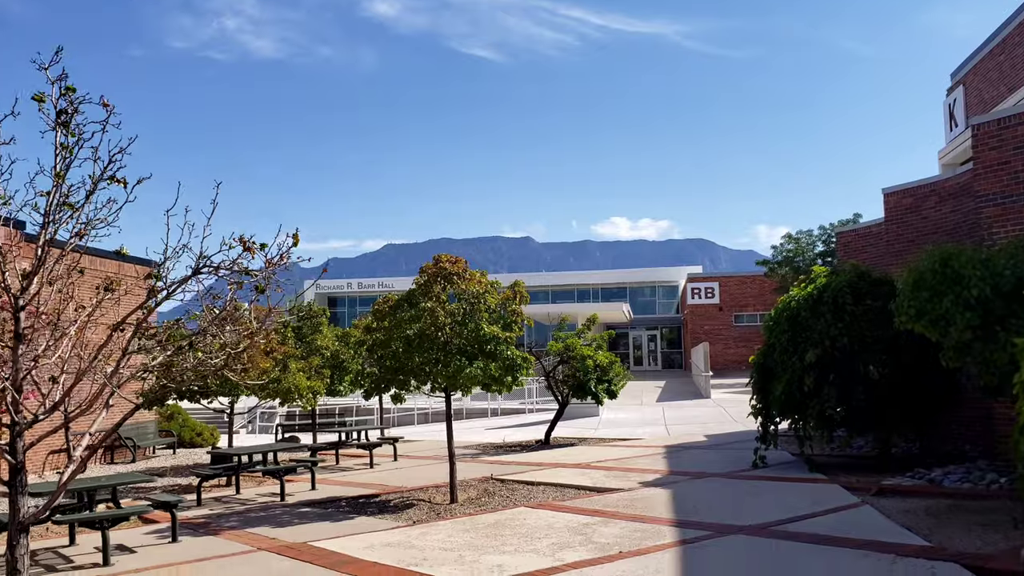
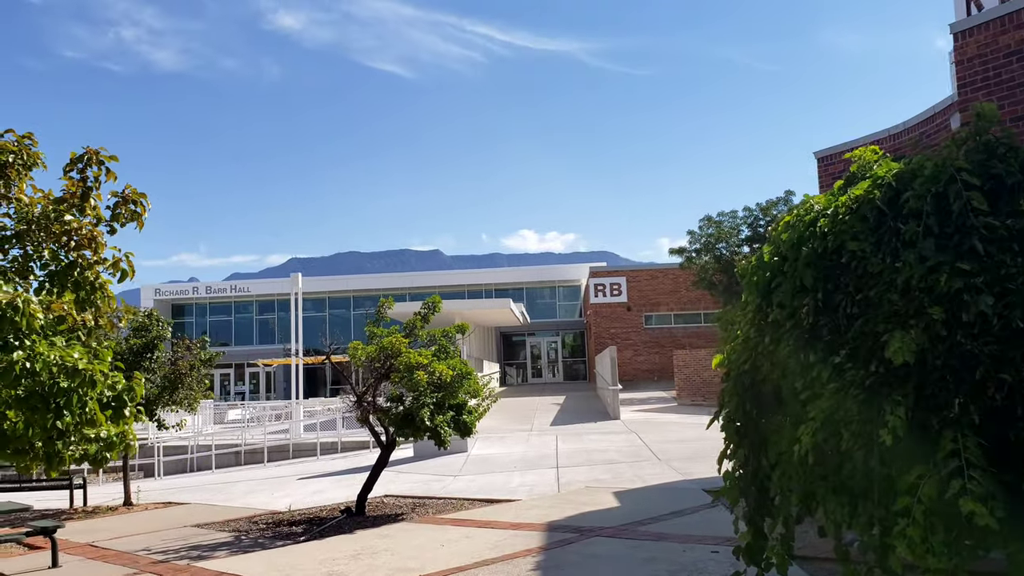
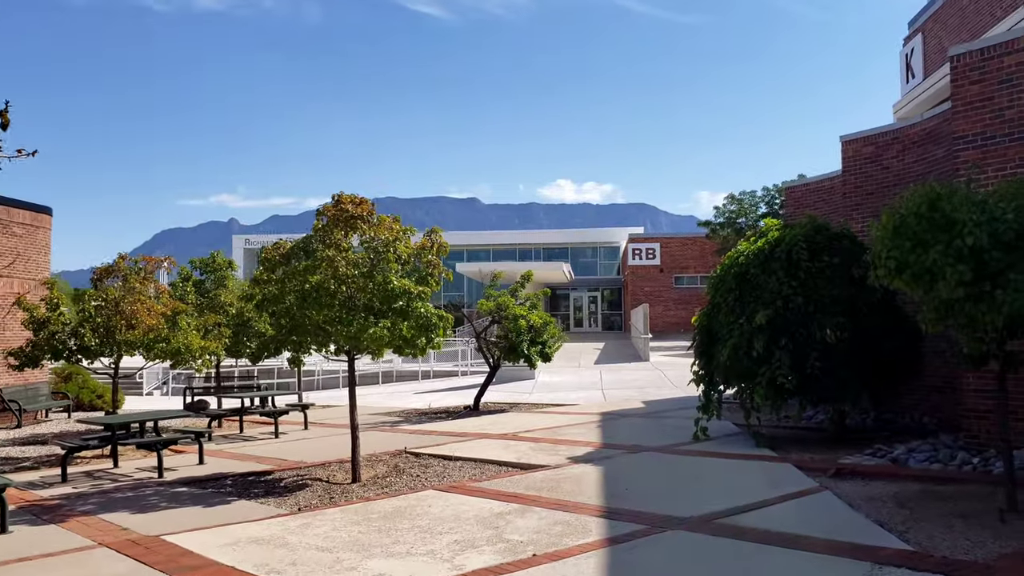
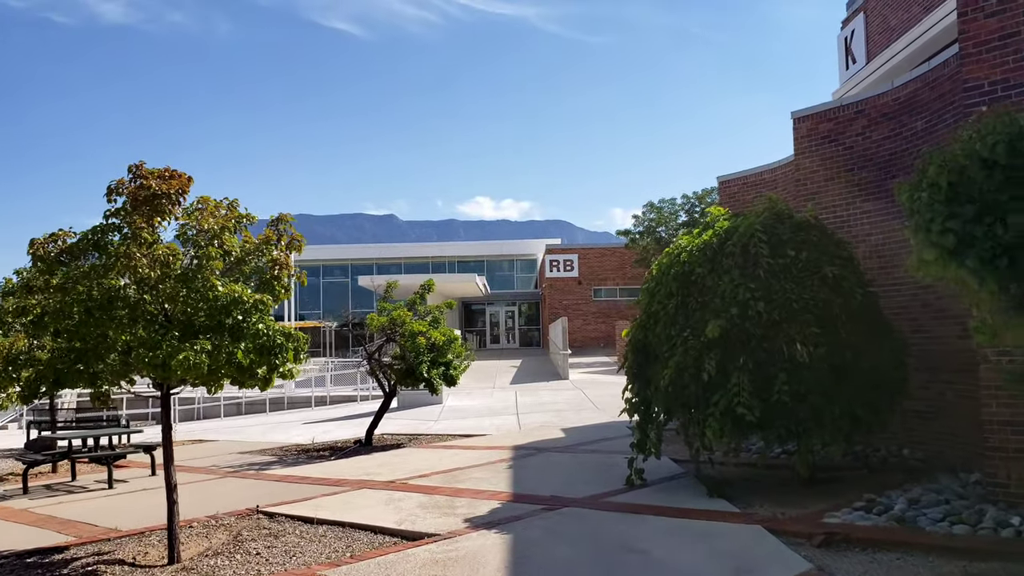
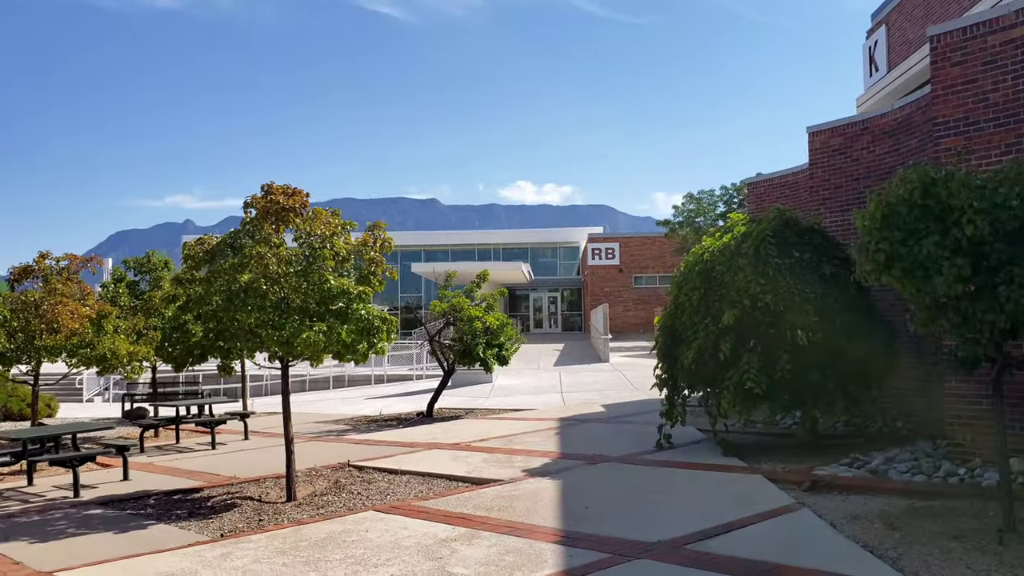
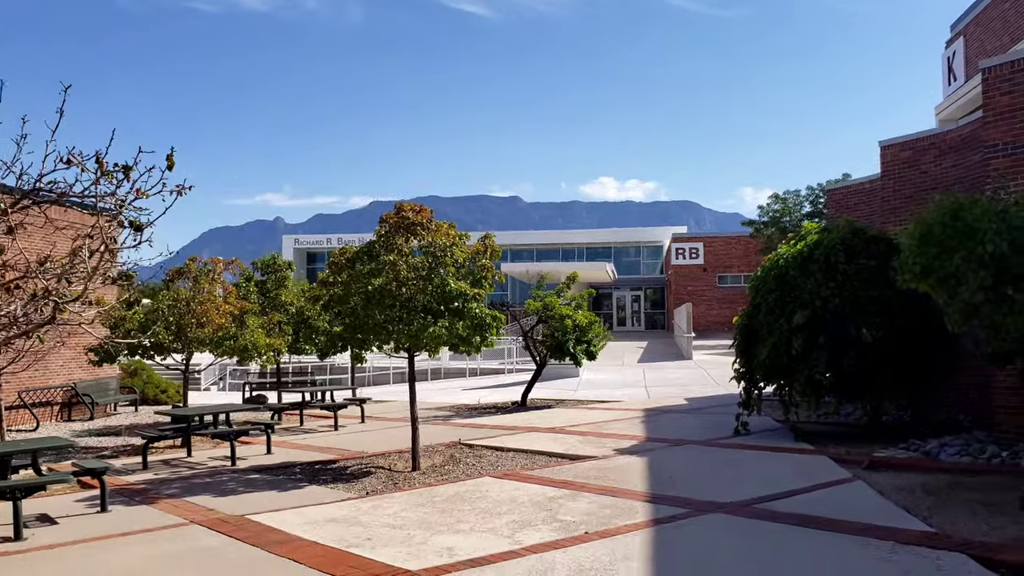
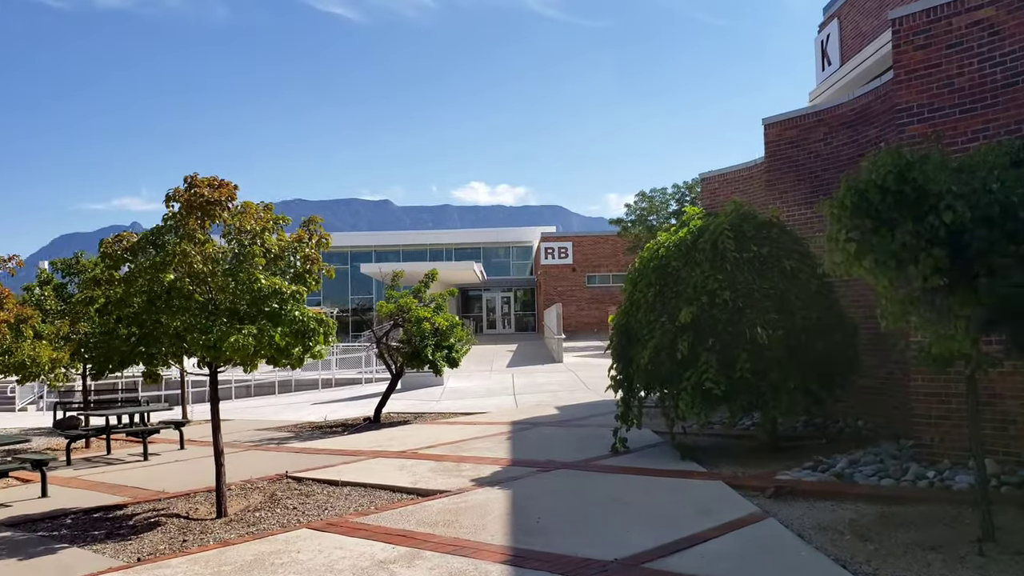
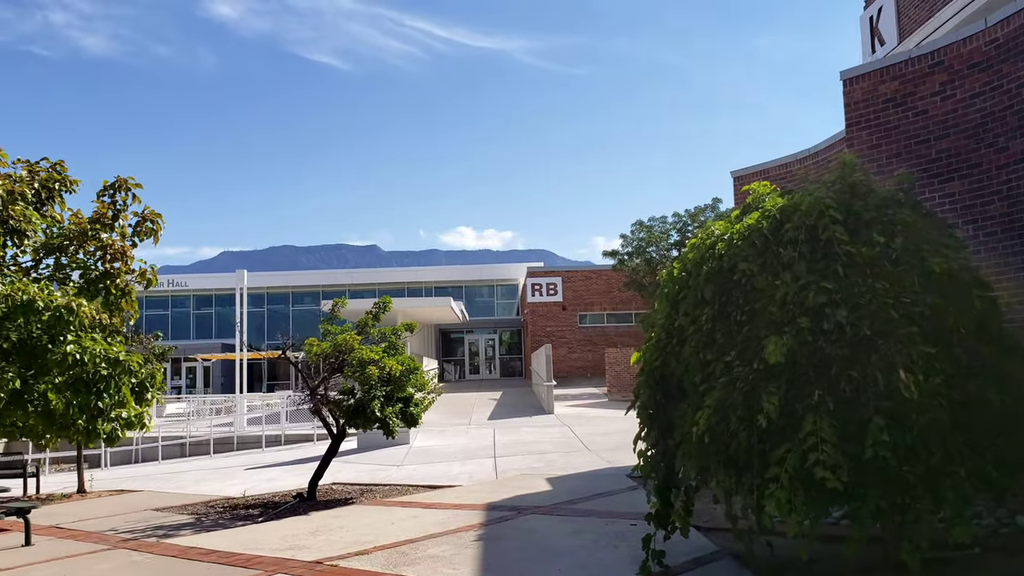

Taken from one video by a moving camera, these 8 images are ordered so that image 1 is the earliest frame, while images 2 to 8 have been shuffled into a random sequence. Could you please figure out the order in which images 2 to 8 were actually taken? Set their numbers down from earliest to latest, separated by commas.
6, 3, 5, 7, 4, 8, 2
